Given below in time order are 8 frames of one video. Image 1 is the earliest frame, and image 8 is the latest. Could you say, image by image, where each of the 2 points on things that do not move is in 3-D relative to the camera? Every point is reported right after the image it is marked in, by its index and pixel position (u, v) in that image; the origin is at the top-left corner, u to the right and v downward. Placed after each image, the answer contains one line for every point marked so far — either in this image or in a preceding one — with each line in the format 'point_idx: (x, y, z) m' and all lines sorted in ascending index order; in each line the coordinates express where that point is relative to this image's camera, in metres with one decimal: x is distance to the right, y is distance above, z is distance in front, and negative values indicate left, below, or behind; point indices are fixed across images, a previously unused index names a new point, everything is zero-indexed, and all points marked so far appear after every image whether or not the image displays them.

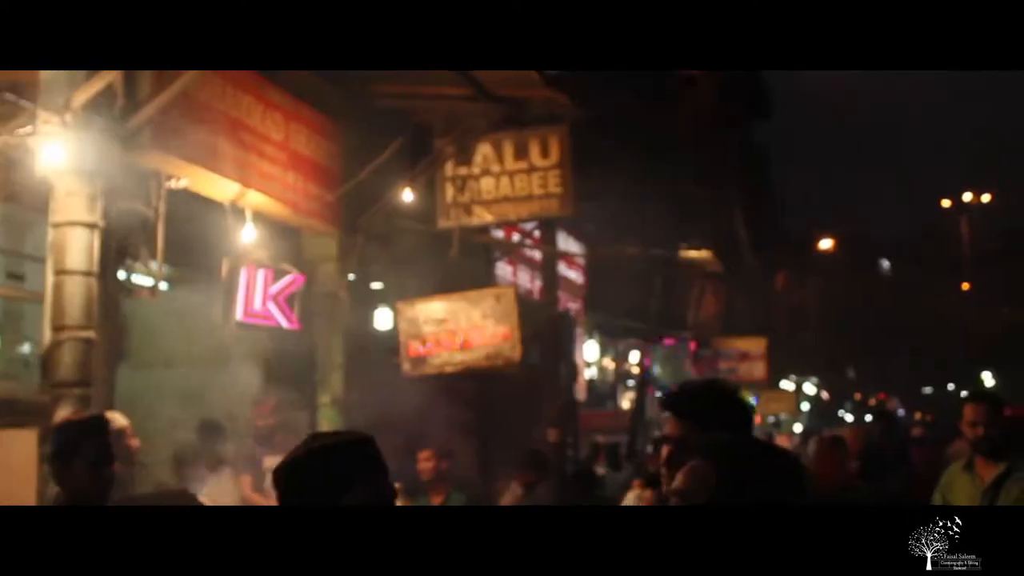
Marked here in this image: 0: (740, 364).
0: (+0.9, -0.3, +4.0) m
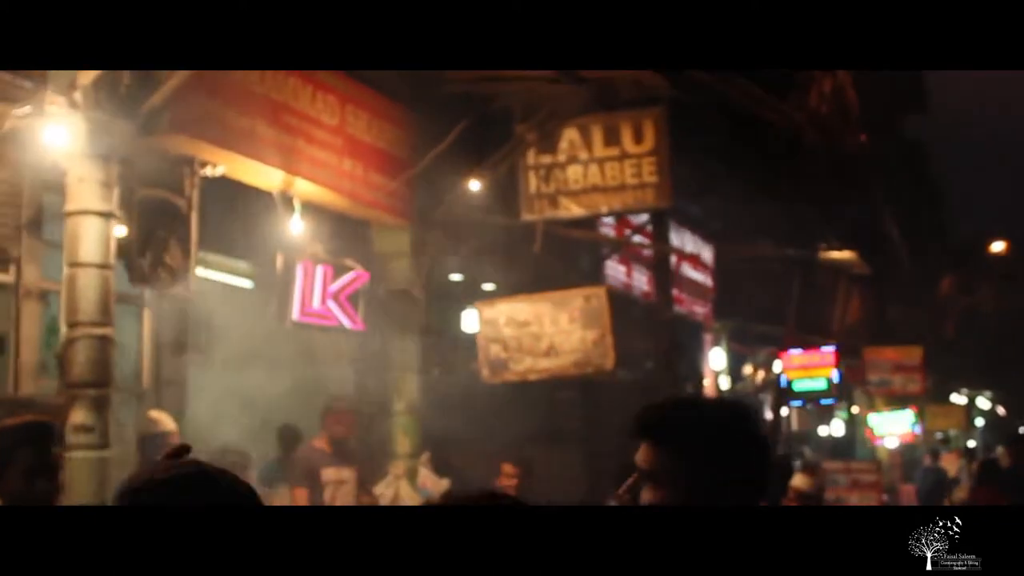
0: (+1.3, -0.3, +3.7) m
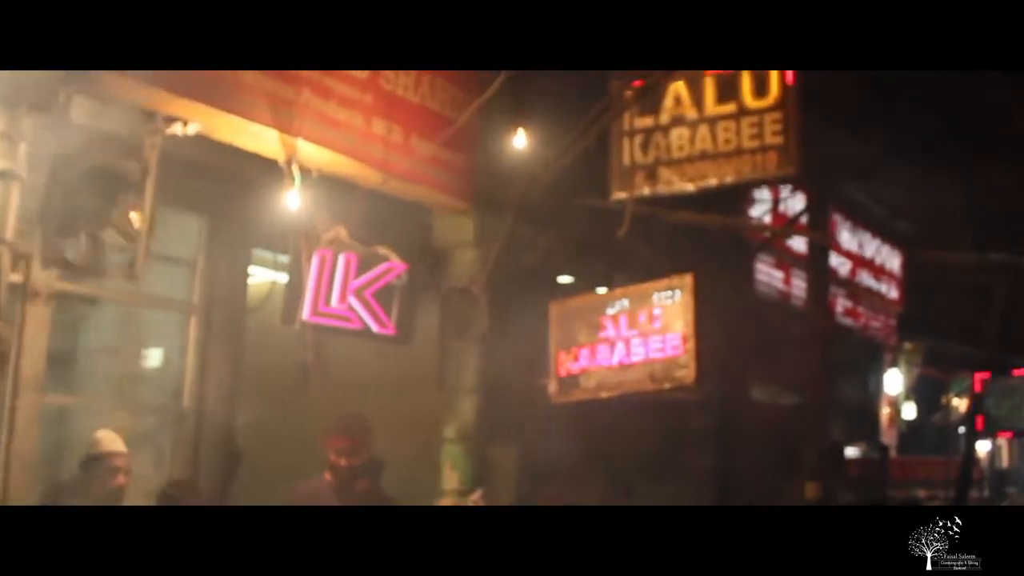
0: (+1.4, -0.3, +2.5) m
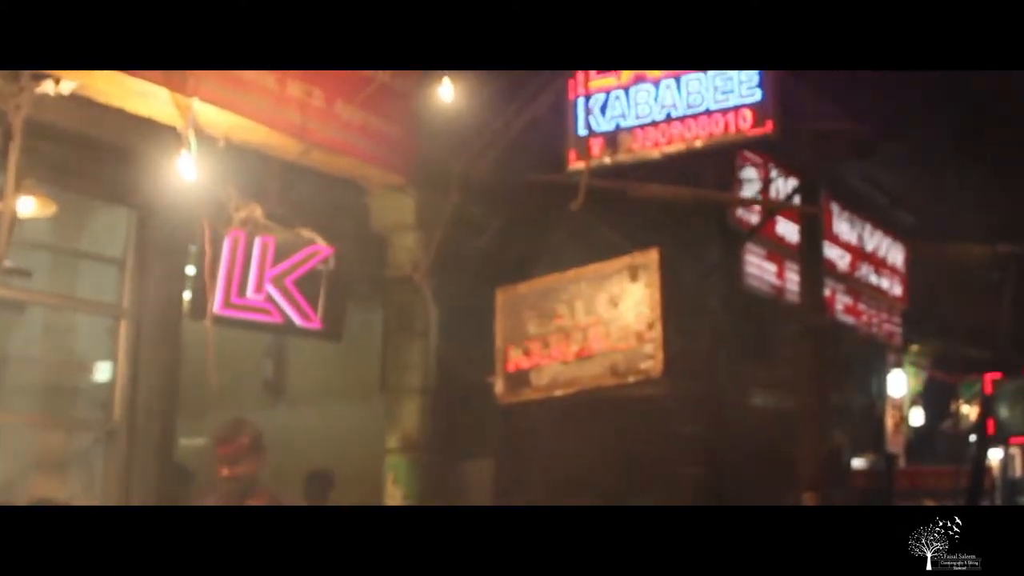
0: (+1.2, -0.2, +2.0) m
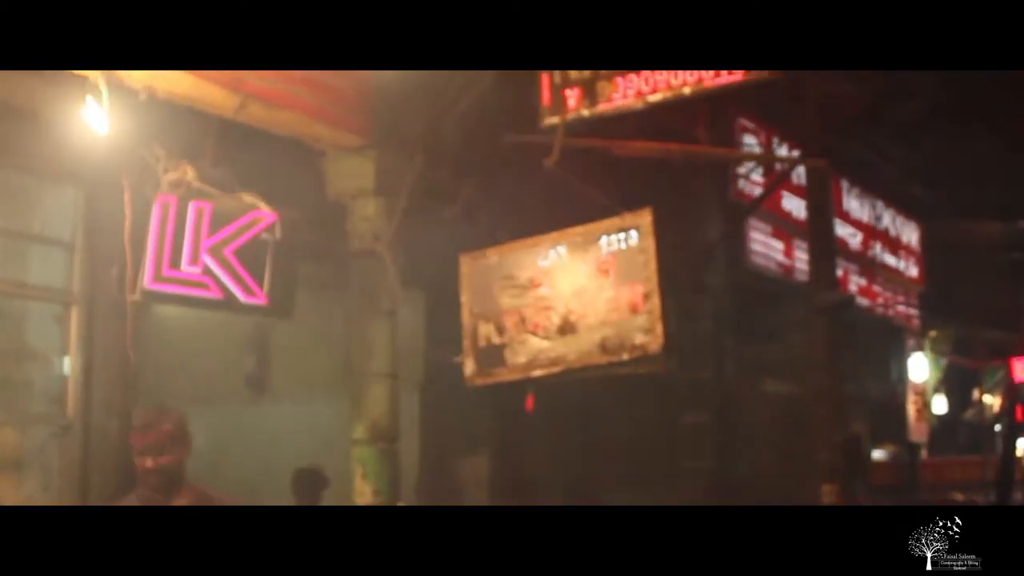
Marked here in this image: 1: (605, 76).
0: (+1.1, 0.0, +1.6) m
1: (+0.3, +0.6, +3.0) m
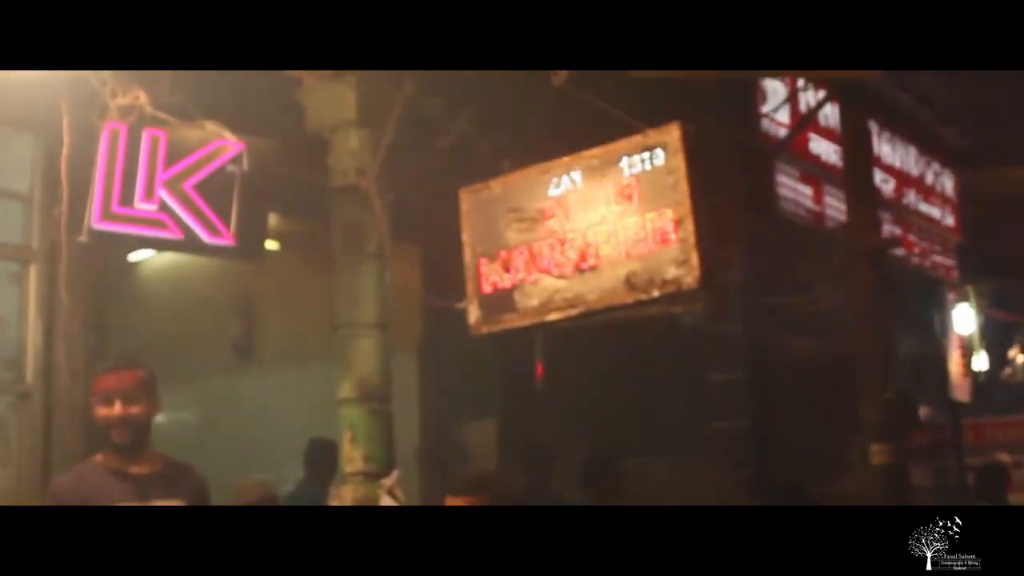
0: (+1.1, +0.1, +1.2) m
1: (+0.3, +0.7, +2.6) m
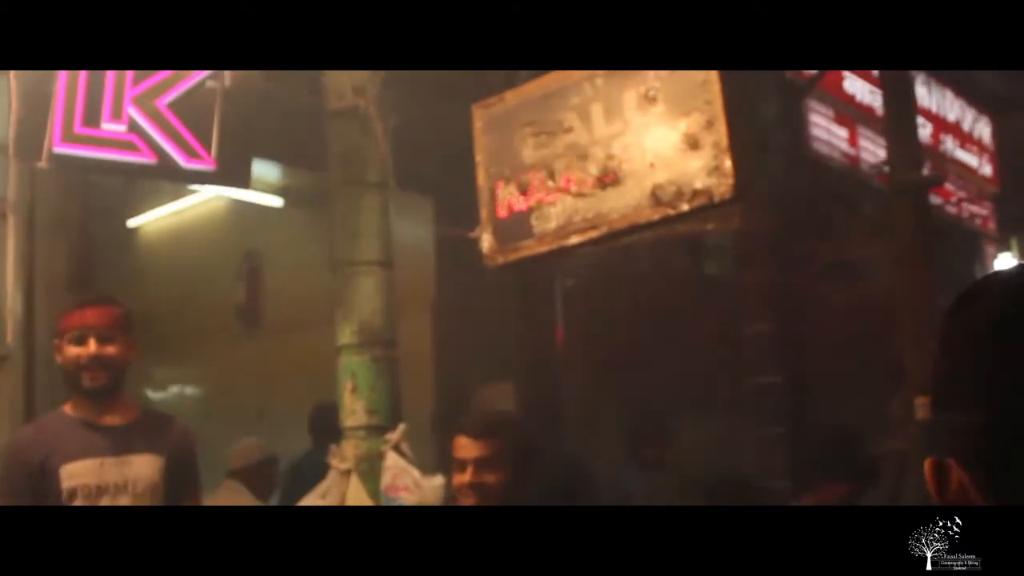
0: (+1.2, +0.3, +0.9) m
1: (+0.3, +0.9, +2.3) m
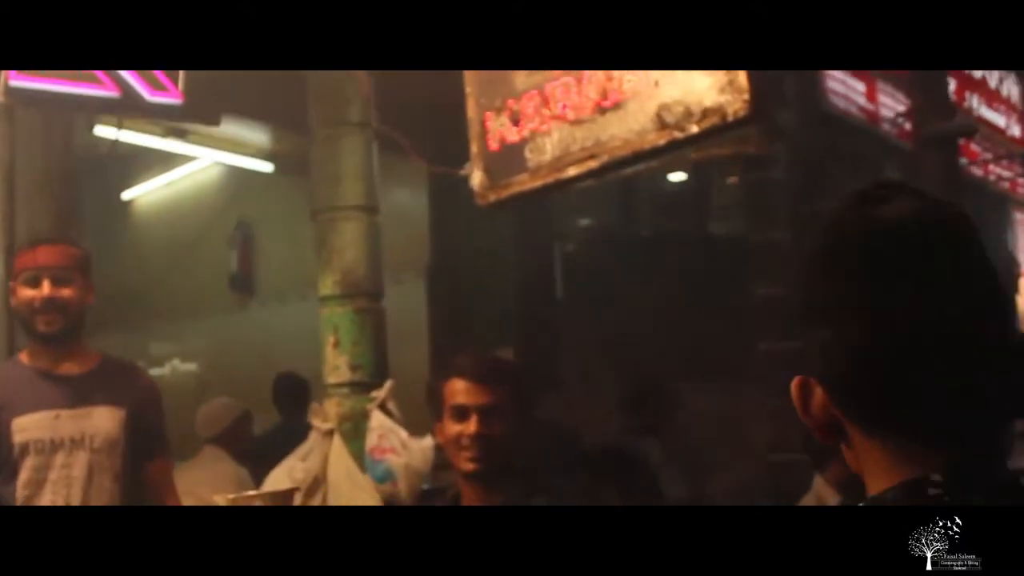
0: (+1.1, +0.4, +0.7) m
1: (+0.3, +1.0, +2.2) m
